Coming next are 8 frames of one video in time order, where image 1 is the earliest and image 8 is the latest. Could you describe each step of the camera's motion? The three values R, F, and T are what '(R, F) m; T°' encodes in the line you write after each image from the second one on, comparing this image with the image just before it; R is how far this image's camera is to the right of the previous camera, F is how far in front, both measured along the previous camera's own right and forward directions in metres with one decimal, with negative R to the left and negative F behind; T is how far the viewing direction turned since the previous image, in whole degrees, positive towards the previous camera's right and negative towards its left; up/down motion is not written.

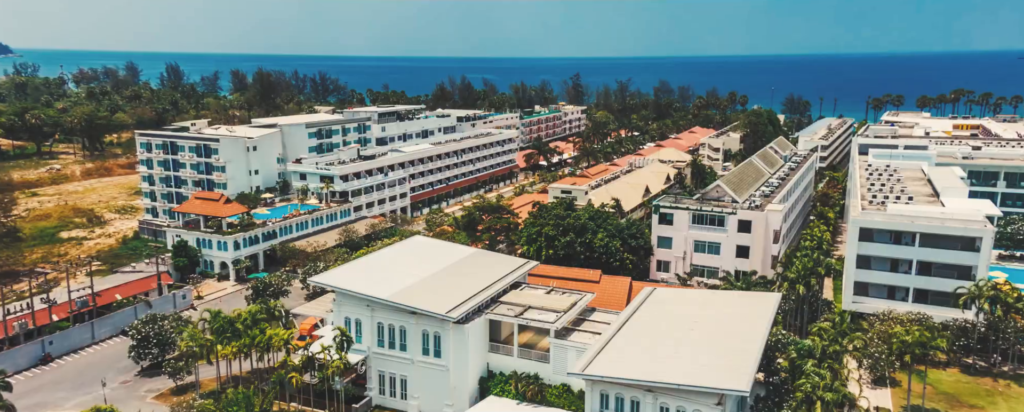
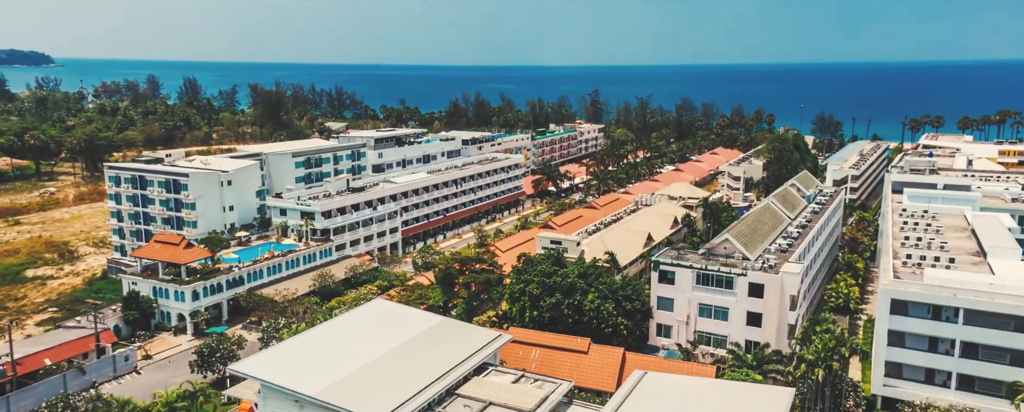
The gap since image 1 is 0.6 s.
(+2.1, +4.2) m; -2°
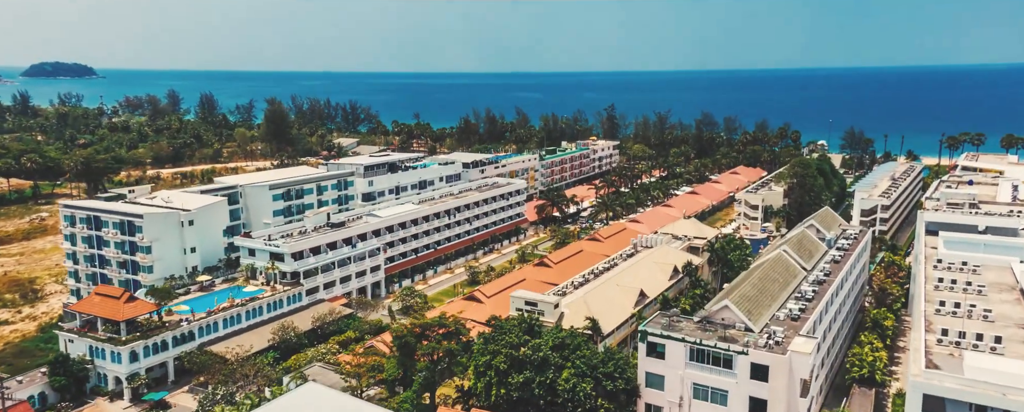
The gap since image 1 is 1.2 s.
(+2.5, +4.3) m; -2°
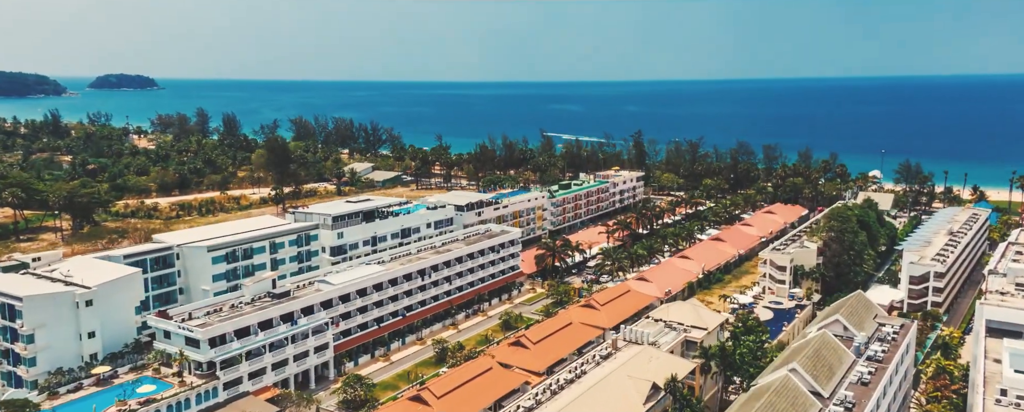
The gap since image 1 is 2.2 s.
(+4.5, +7.6) m; -4°
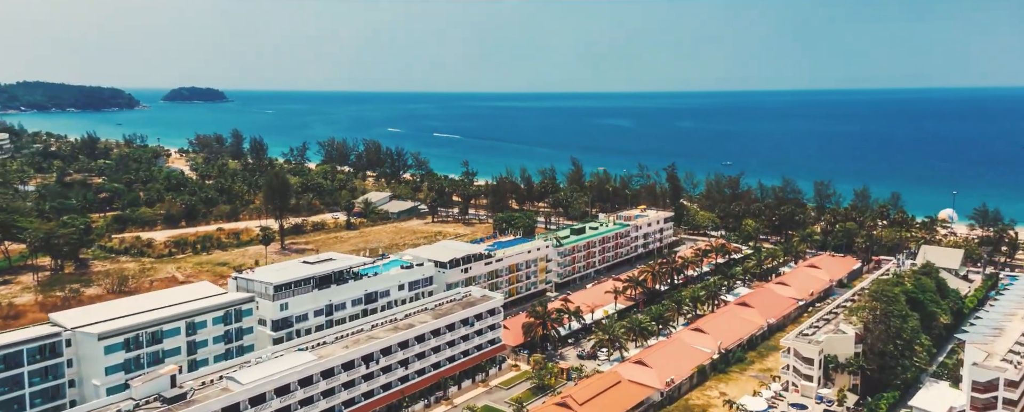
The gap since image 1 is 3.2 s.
(+5.6, +8.7) m; -5°
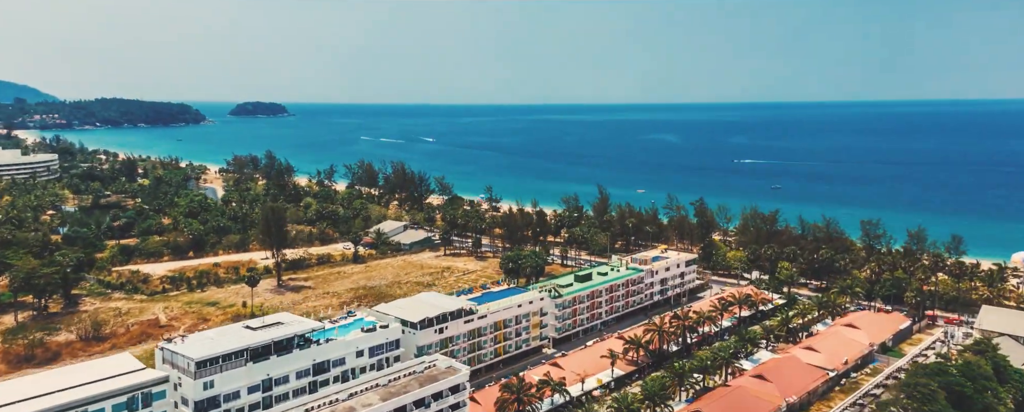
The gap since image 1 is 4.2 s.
(+5.8, +6.8) m; -5°
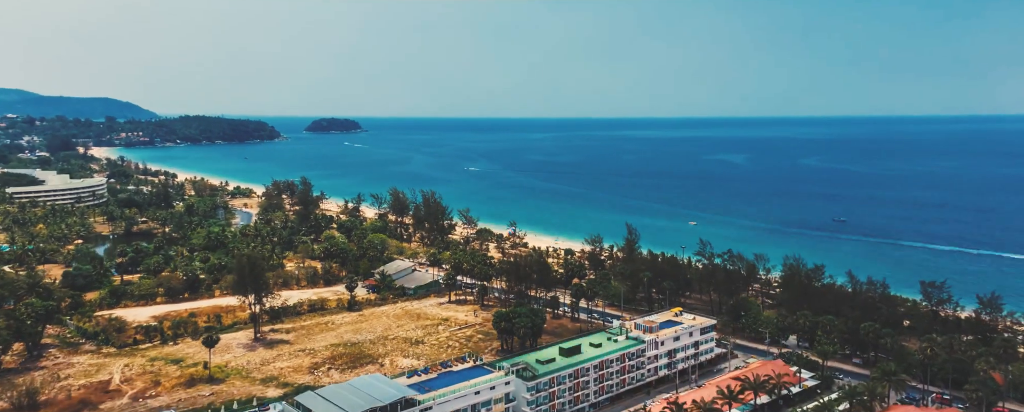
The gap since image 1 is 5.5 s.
(+8.3, +9.9) m; -6°
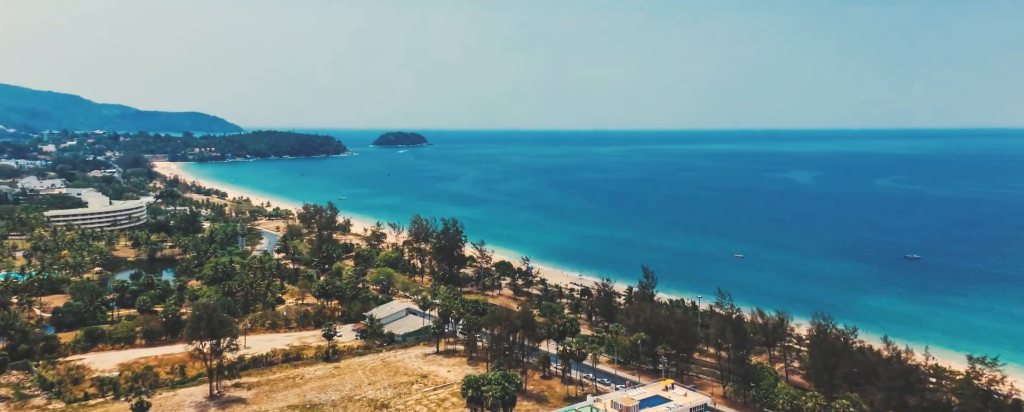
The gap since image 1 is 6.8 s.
(+9.5, +9.3) m; -5°
